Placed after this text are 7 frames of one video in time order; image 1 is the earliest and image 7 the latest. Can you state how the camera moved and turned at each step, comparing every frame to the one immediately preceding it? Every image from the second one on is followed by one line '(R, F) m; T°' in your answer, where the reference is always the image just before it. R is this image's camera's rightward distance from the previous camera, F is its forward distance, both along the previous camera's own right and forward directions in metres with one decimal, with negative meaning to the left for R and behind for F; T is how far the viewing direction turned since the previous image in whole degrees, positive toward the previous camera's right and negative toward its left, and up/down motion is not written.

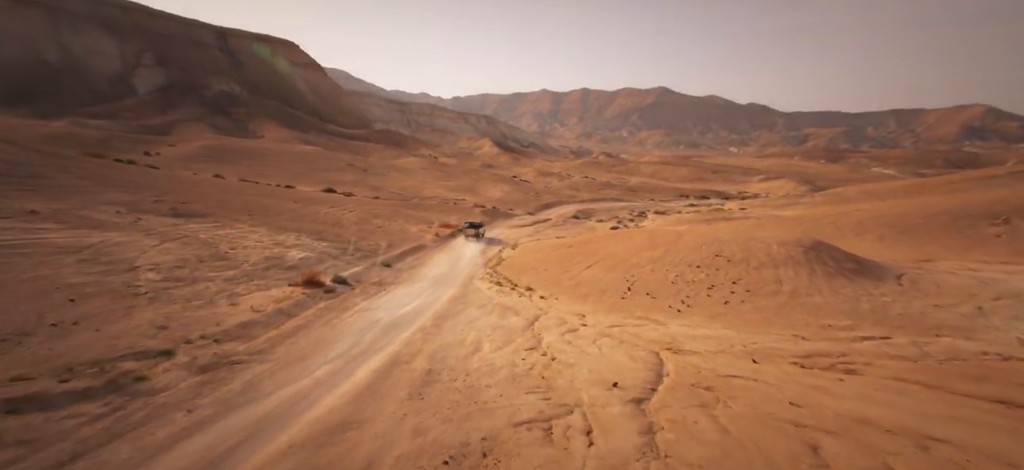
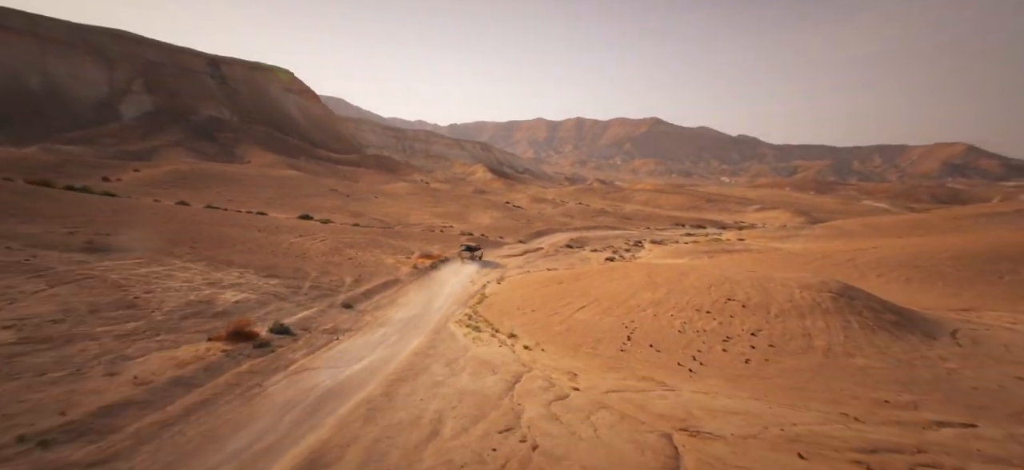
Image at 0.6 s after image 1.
(+0.4, +1.9) m; +1°
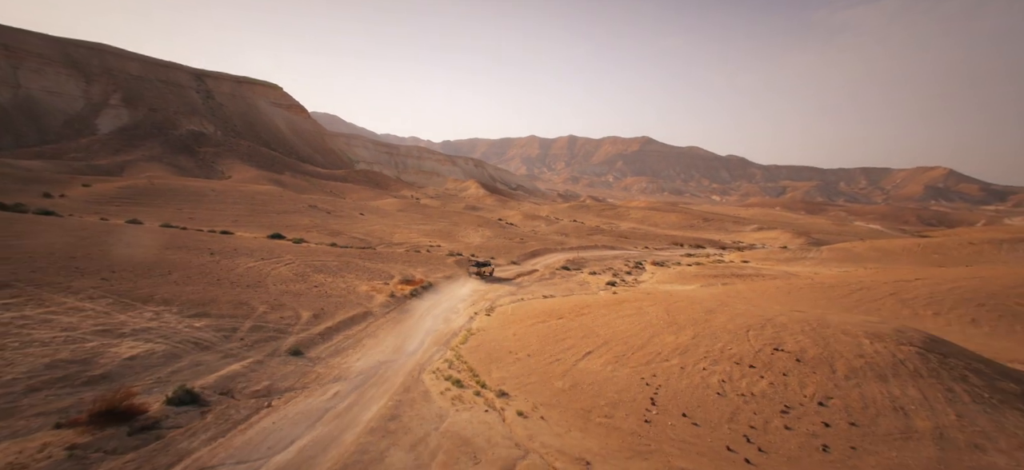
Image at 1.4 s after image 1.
(+0.1, +2.5) m; +1°
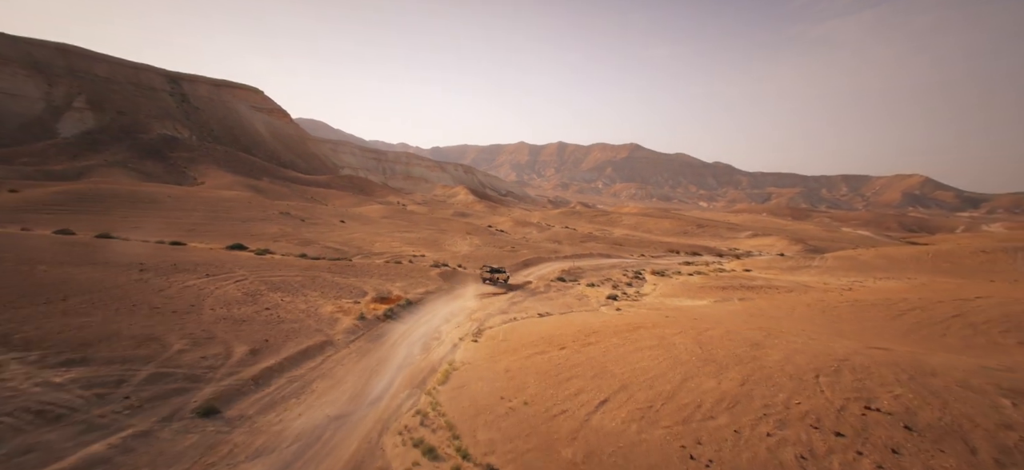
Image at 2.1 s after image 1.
(0.0, +2.7) m; +1°
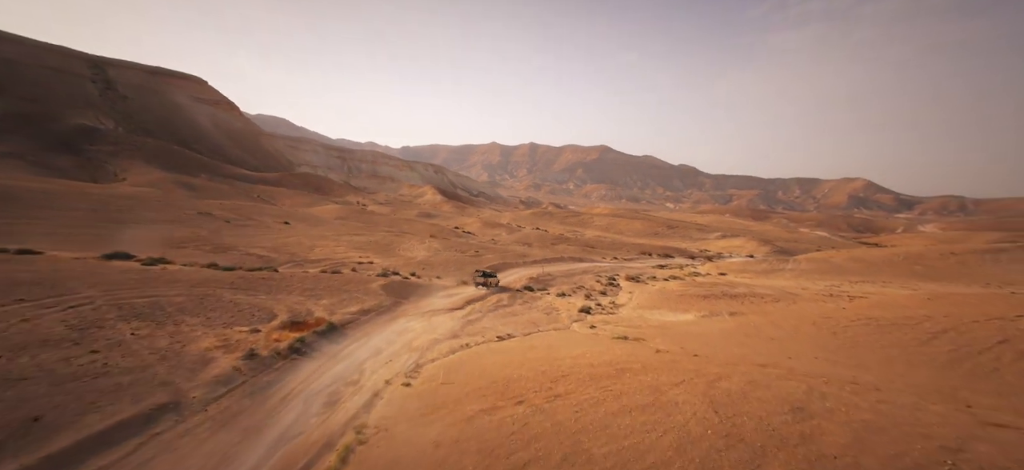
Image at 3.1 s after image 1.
(+0.8, +3.6) m; +4°
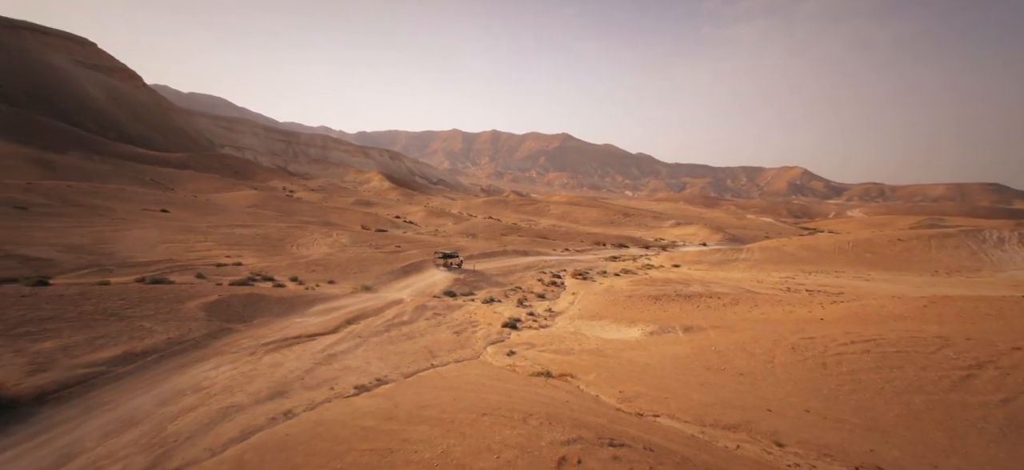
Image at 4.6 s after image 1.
(+2.6, +5.3) m; +5°
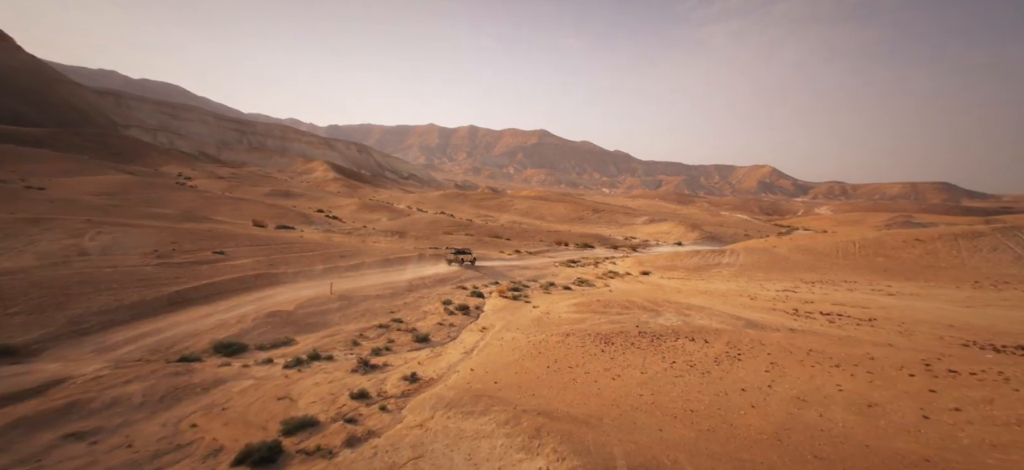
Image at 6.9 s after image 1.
(+4.6, +10.8) m; +3°
